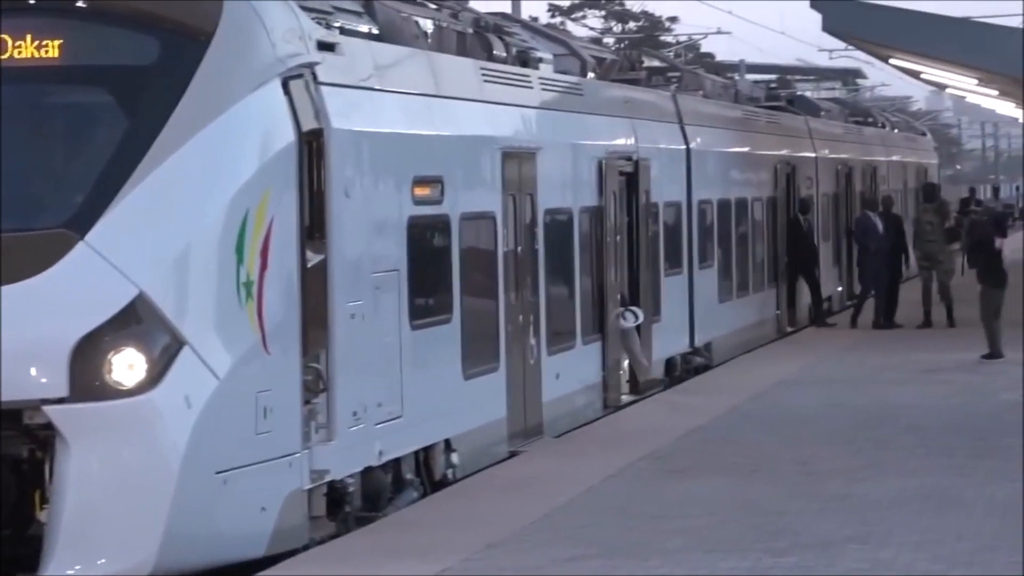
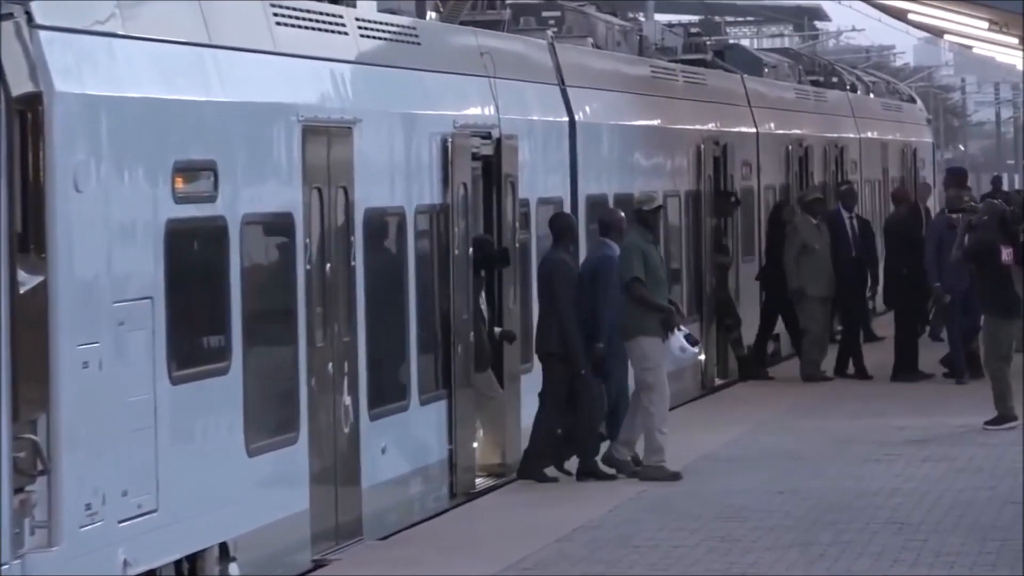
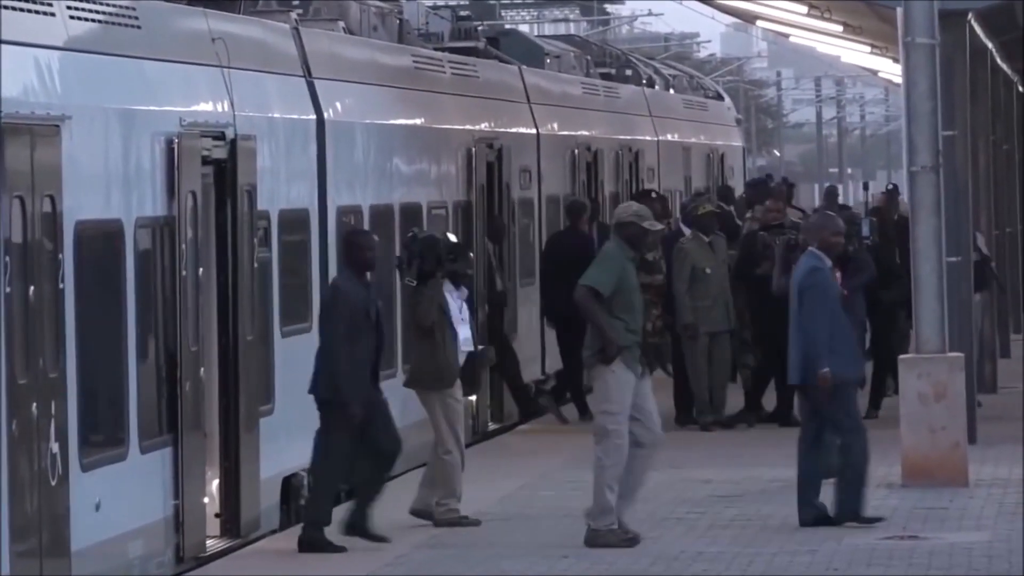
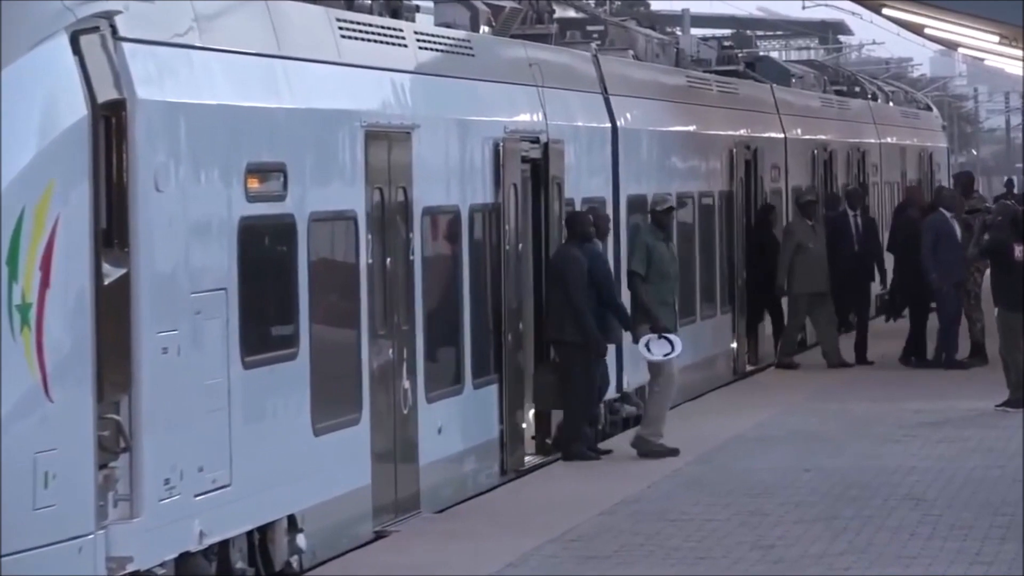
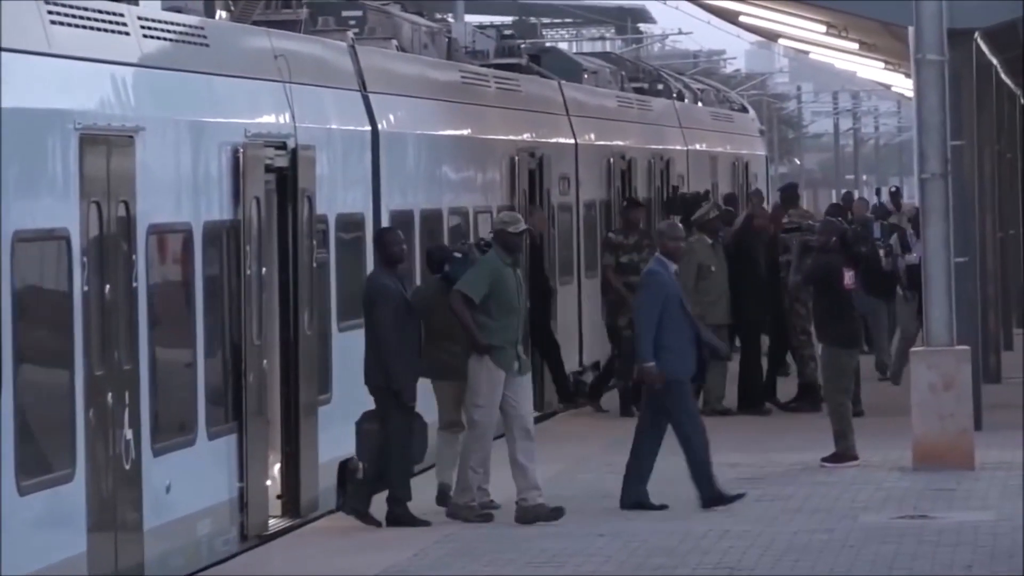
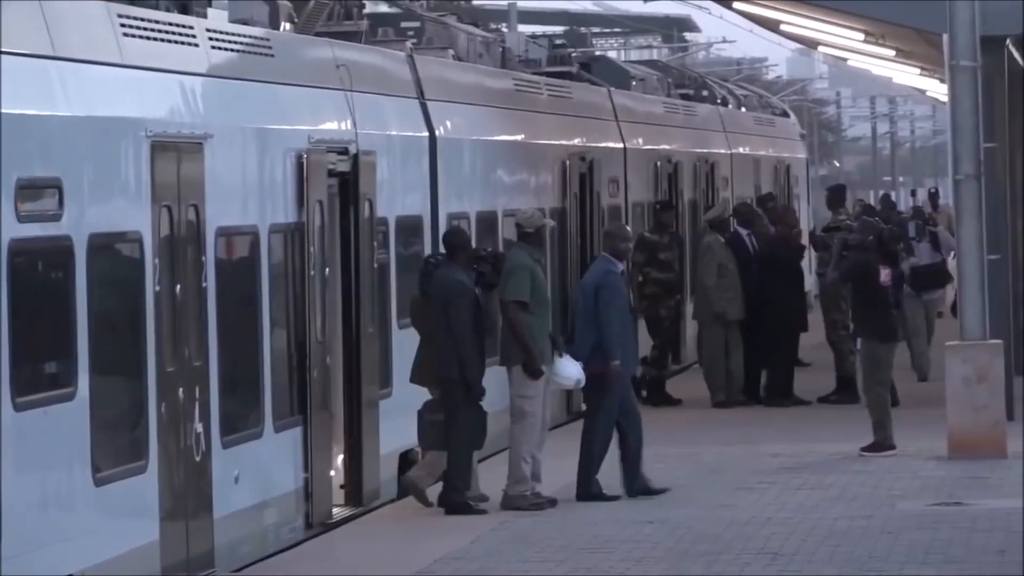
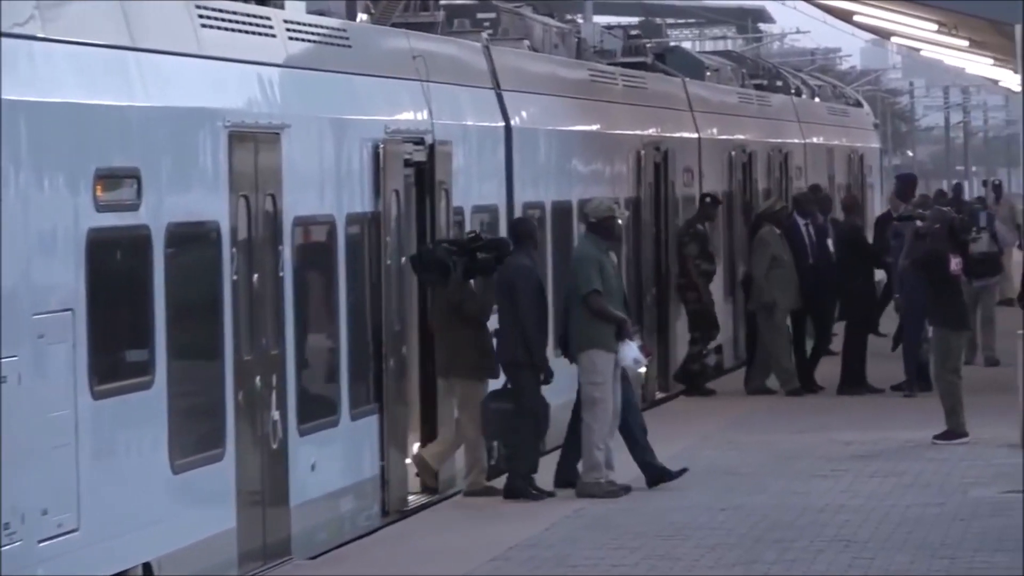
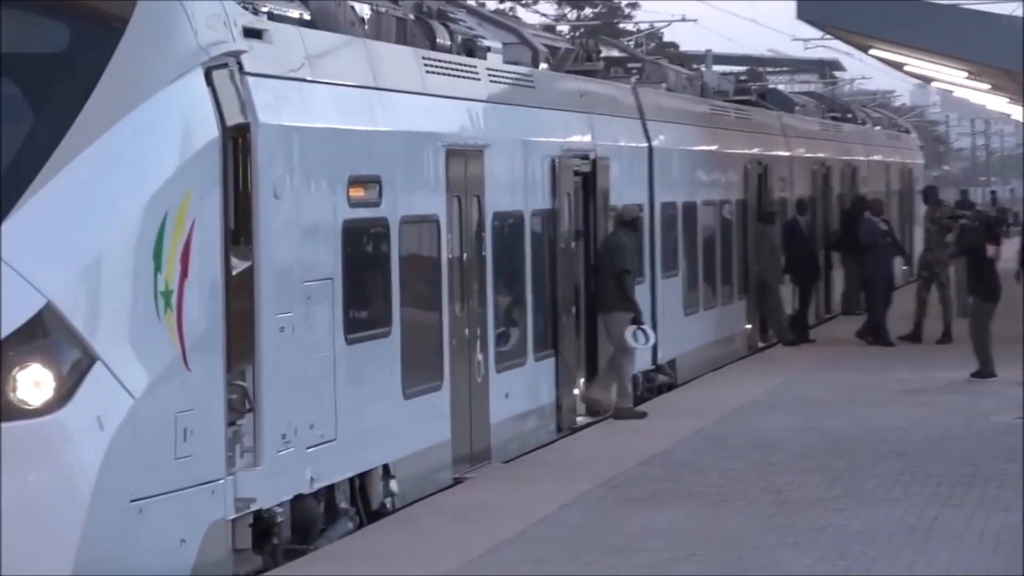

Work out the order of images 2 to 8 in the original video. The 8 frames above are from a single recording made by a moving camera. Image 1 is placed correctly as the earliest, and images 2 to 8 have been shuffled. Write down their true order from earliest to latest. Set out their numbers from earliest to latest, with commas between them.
8, 4, 2, 7, 6, 5, 3
